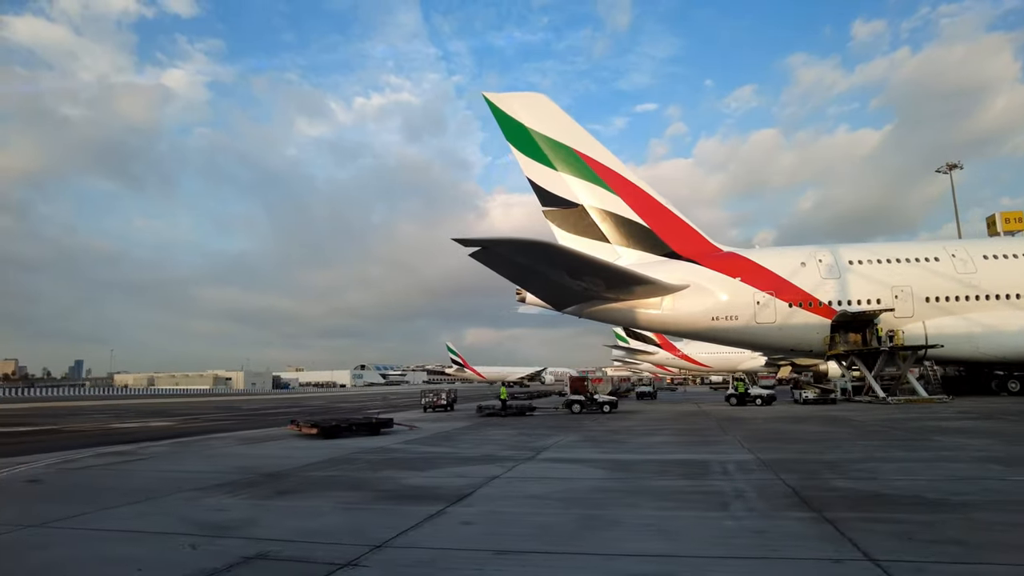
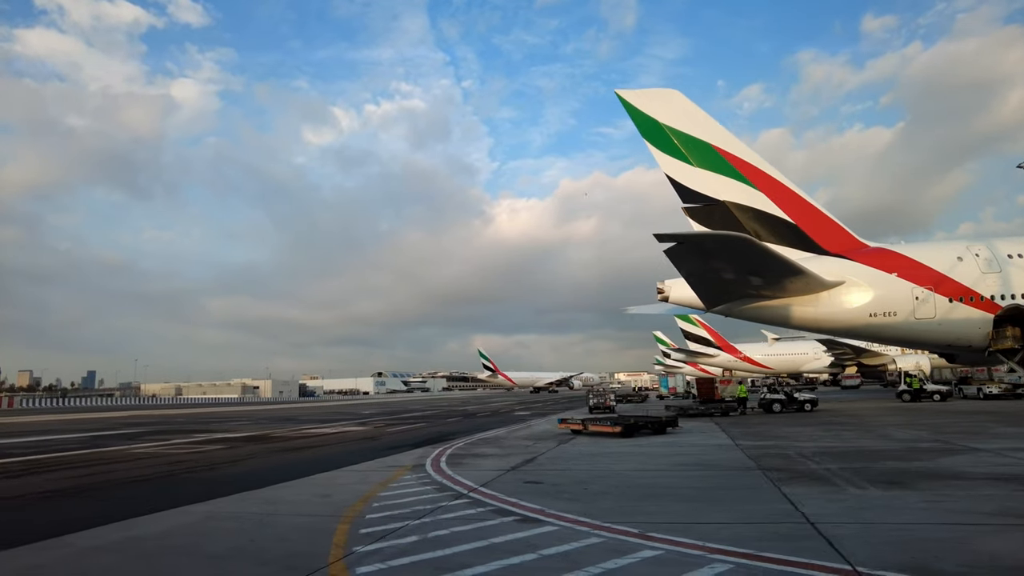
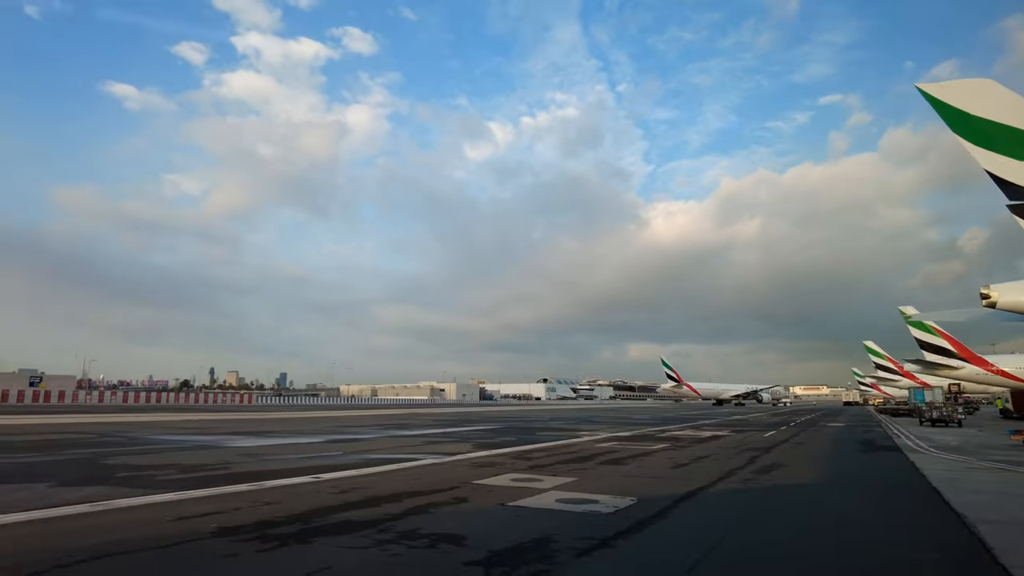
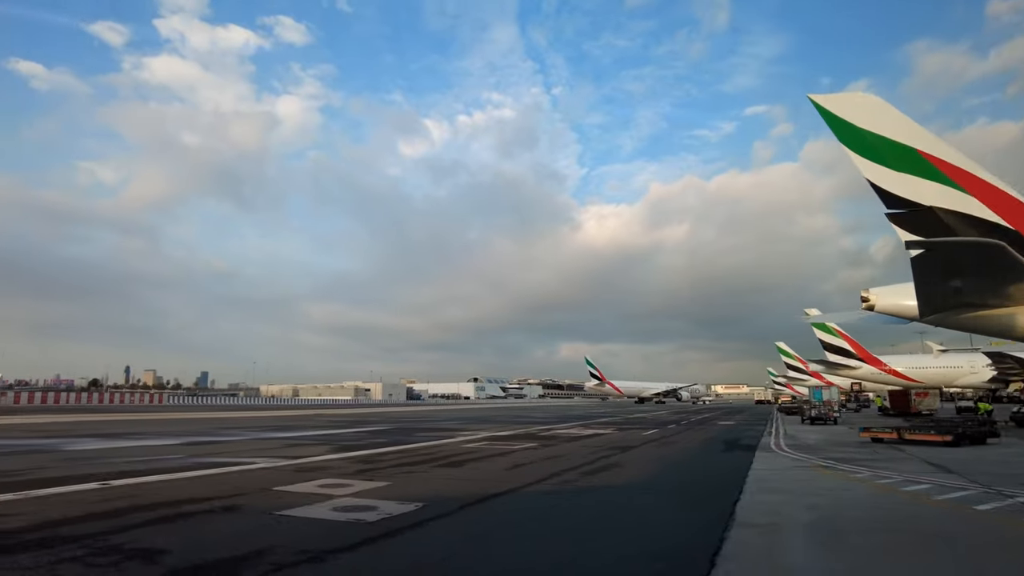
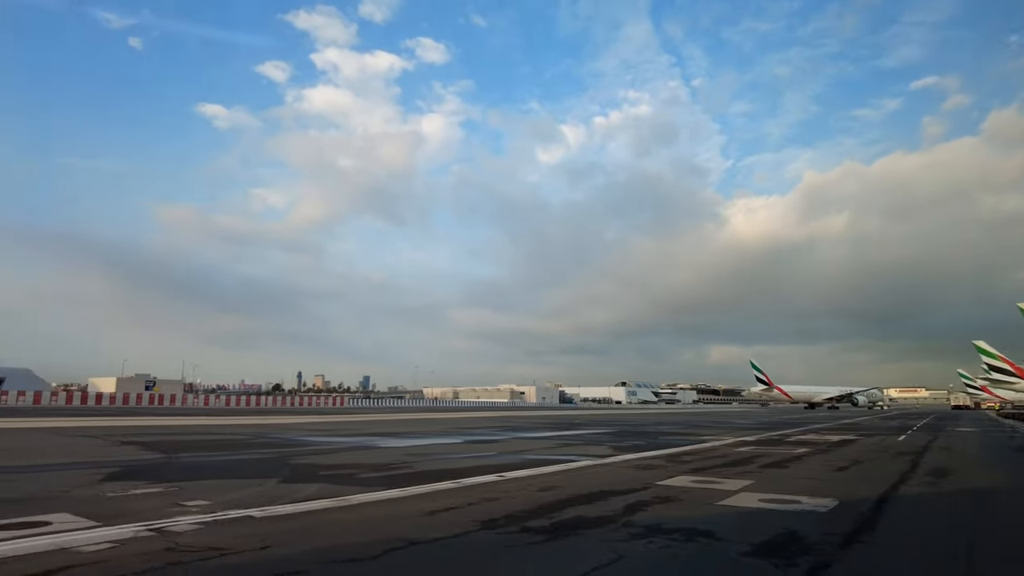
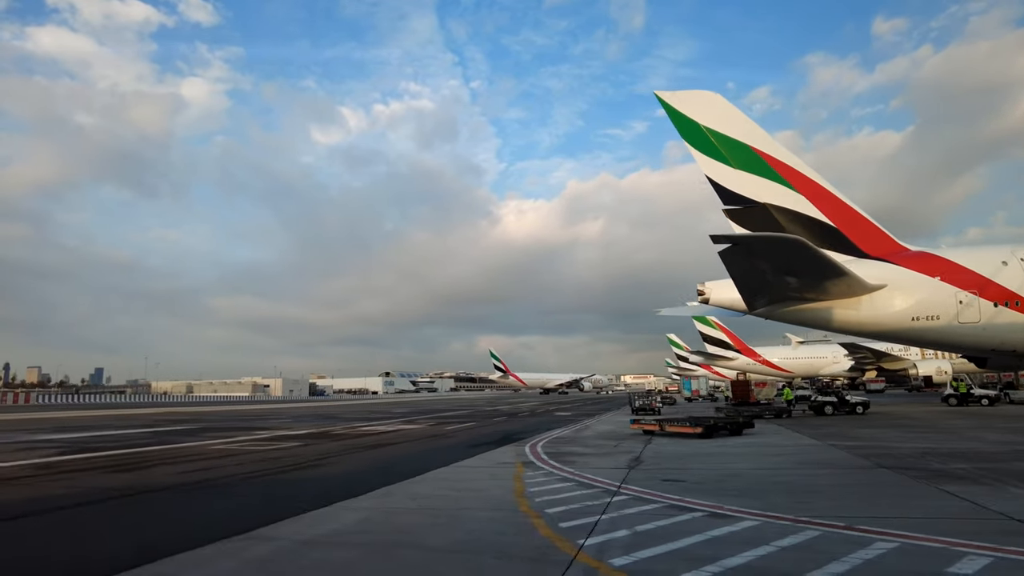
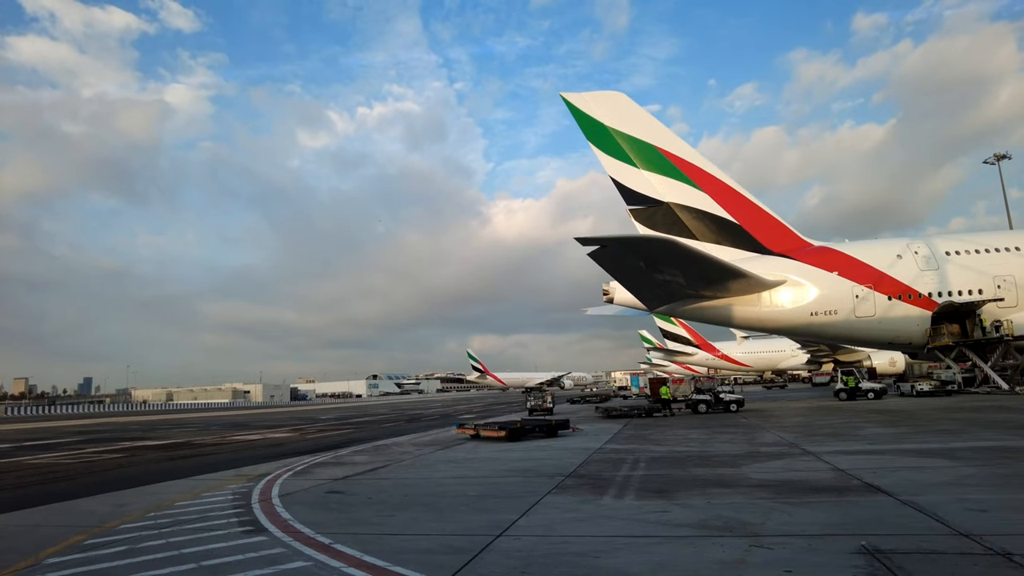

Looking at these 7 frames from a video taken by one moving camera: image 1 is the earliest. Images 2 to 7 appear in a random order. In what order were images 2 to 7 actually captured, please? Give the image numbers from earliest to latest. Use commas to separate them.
7, 2, 6, 4, 3, 5
